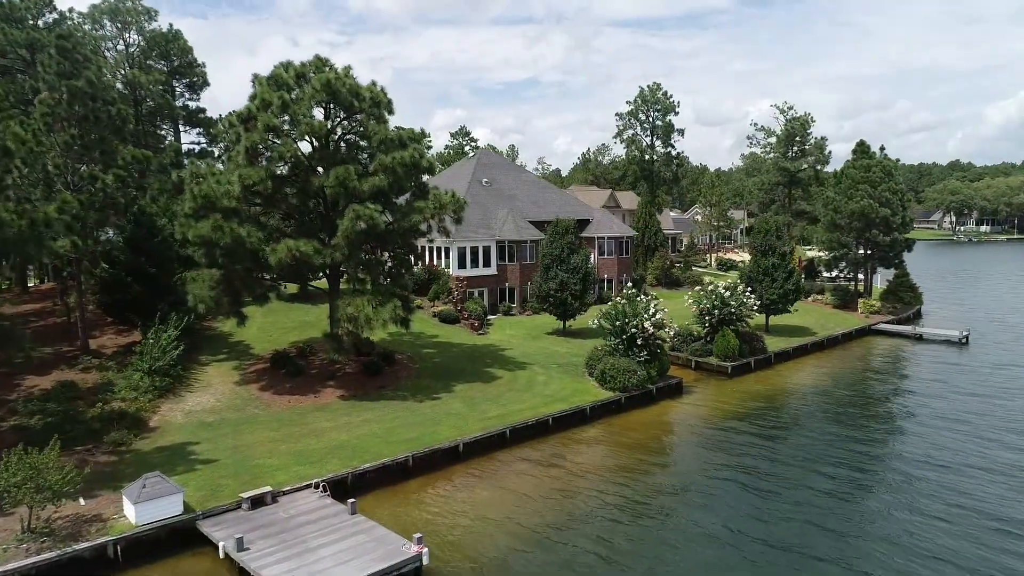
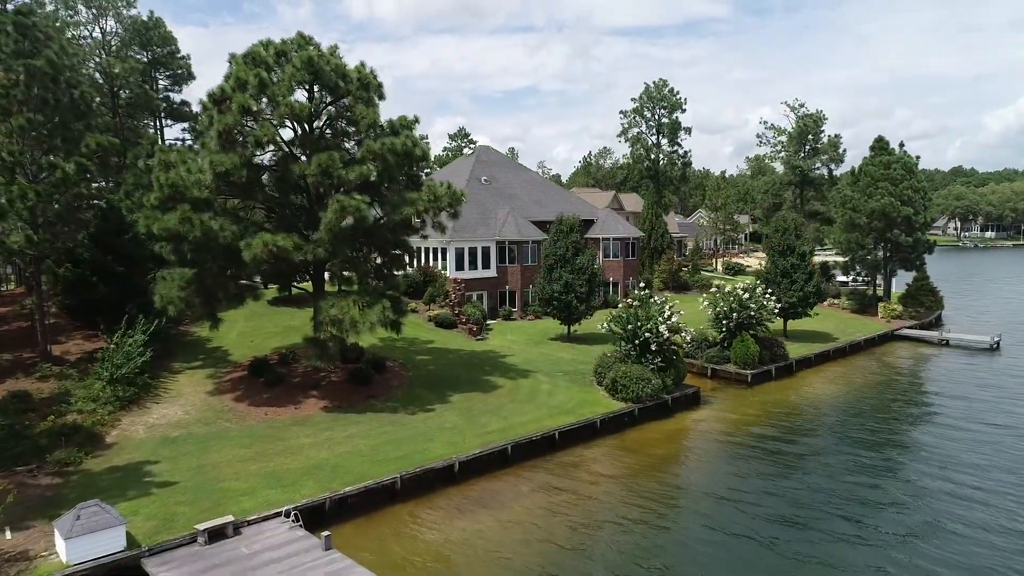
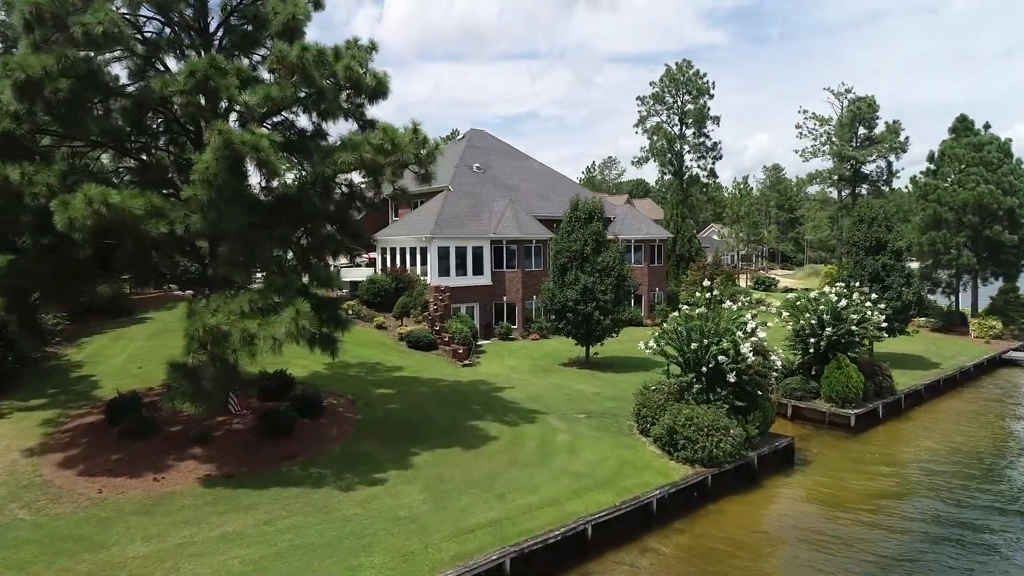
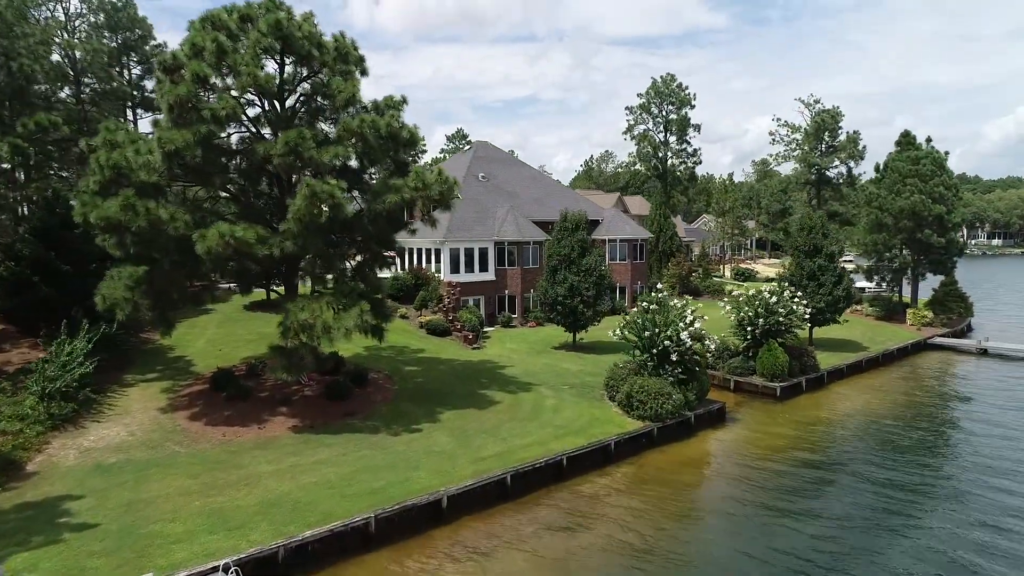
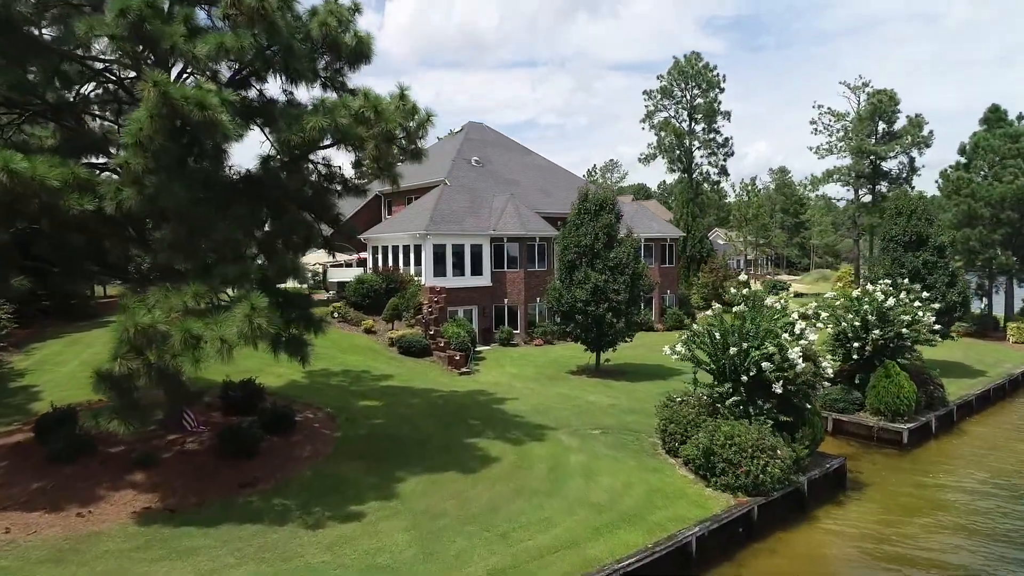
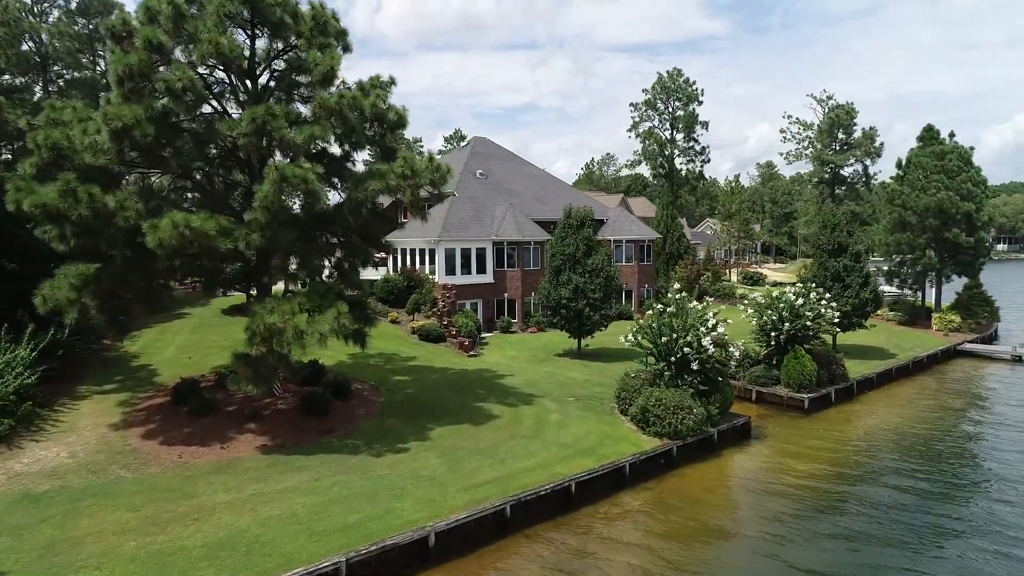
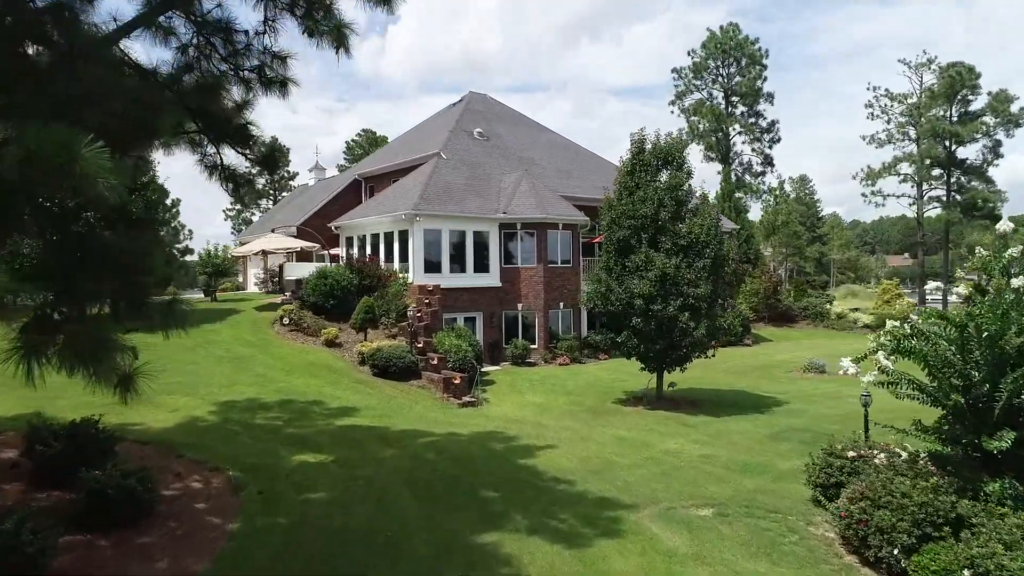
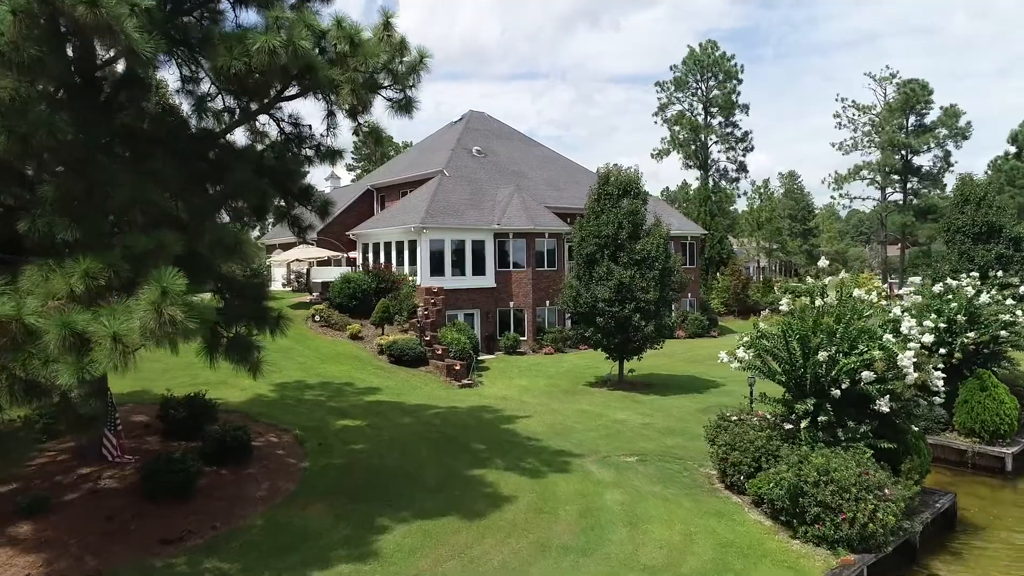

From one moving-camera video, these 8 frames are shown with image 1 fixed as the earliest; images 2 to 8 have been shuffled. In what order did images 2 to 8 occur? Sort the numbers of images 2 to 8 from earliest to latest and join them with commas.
2, 4, 6, 3, 5, 8, 7
